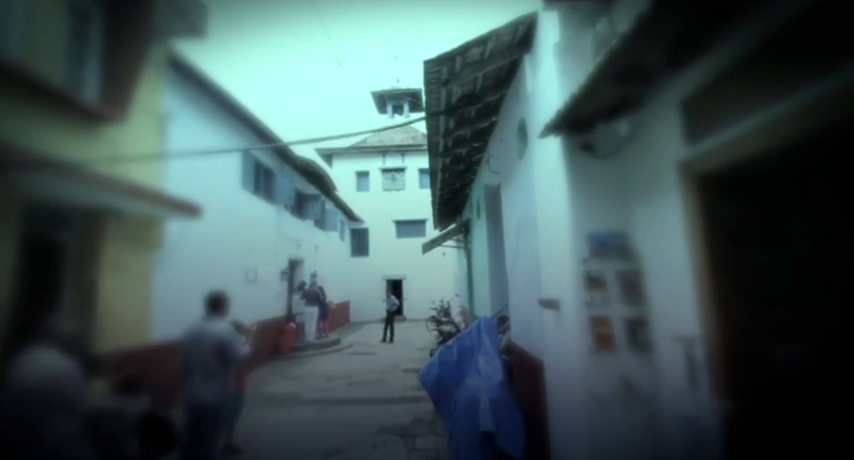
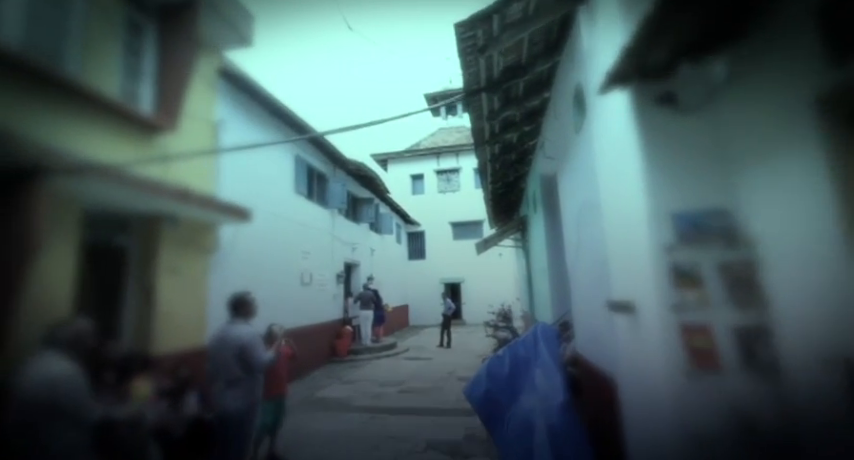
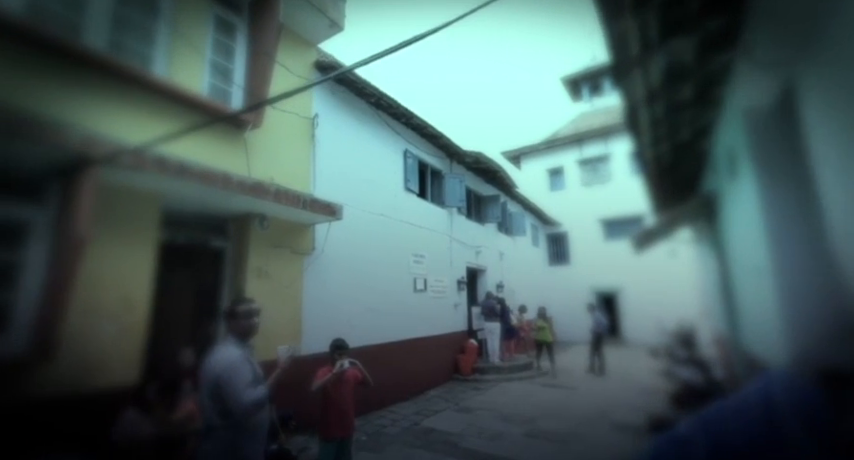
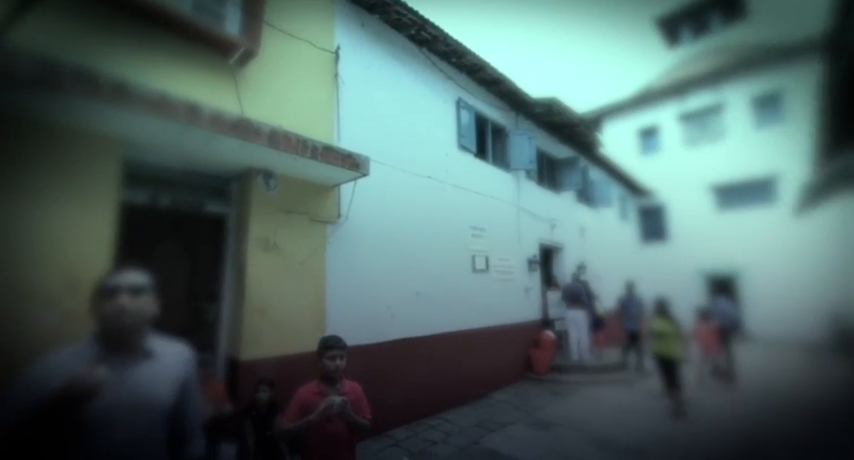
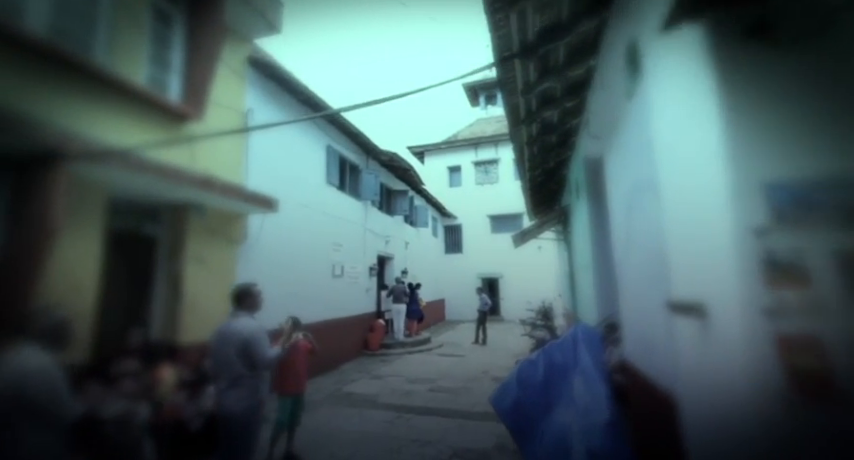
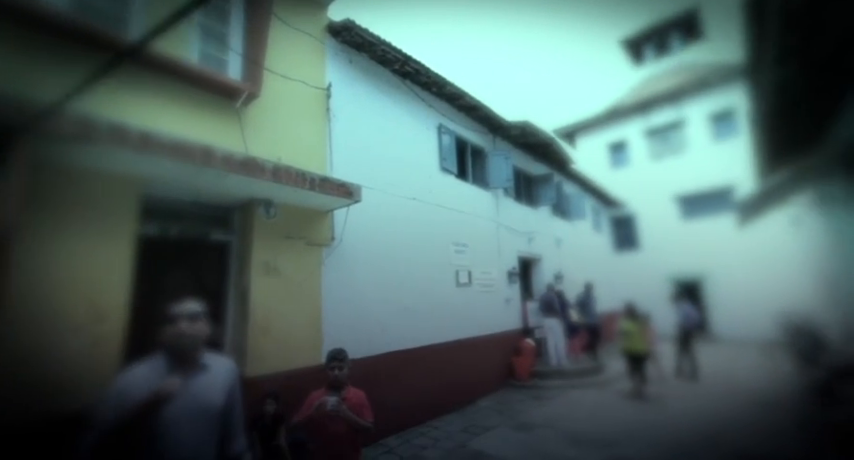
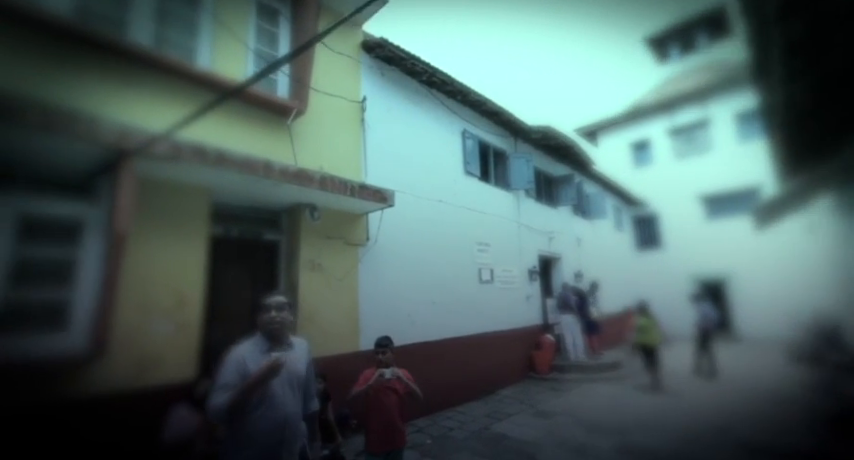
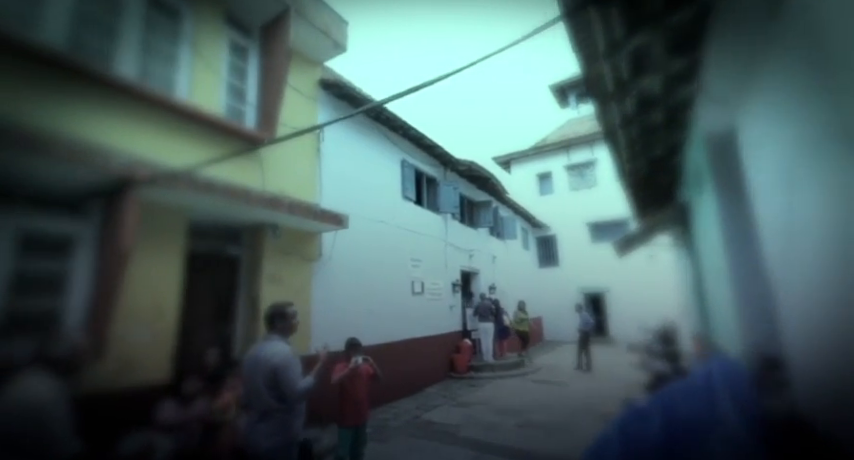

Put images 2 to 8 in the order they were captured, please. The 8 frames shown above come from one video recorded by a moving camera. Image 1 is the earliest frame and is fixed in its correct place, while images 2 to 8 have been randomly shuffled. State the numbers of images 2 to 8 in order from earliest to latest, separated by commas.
2, 5, 8, 3, 7, 6, 4
